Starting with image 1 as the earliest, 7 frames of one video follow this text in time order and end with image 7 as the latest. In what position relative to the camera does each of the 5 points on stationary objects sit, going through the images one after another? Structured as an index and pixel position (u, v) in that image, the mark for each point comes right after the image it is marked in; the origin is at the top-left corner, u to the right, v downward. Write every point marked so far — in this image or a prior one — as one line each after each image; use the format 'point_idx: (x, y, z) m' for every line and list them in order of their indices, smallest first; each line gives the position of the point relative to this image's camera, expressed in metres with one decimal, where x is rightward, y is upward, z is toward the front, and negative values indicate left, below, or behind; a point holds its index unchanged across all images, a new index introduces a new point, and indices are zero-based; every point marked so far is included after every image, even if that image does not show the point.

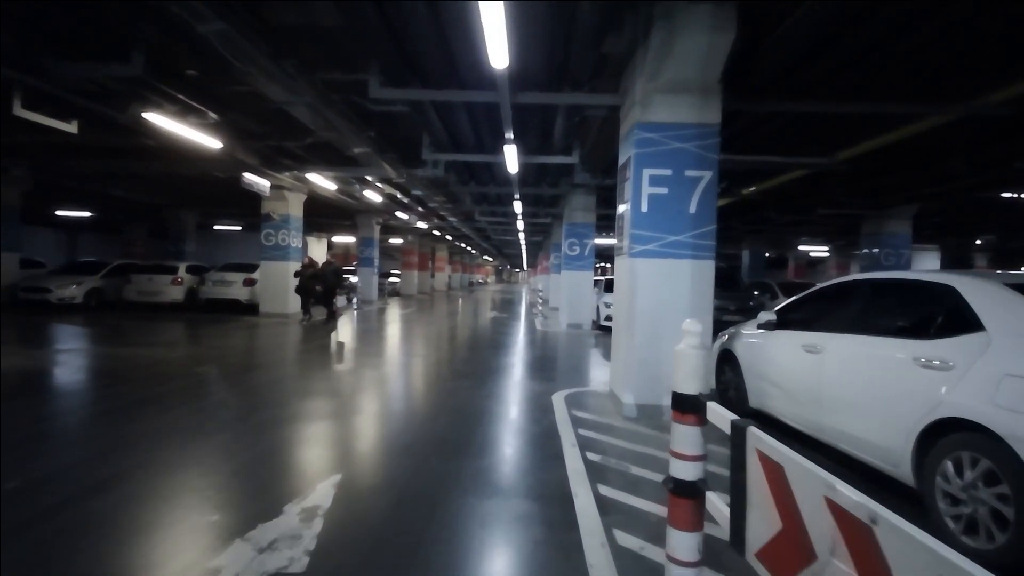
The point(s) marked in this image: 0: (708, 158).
0: (+2.6, +1.7, +7.1) m
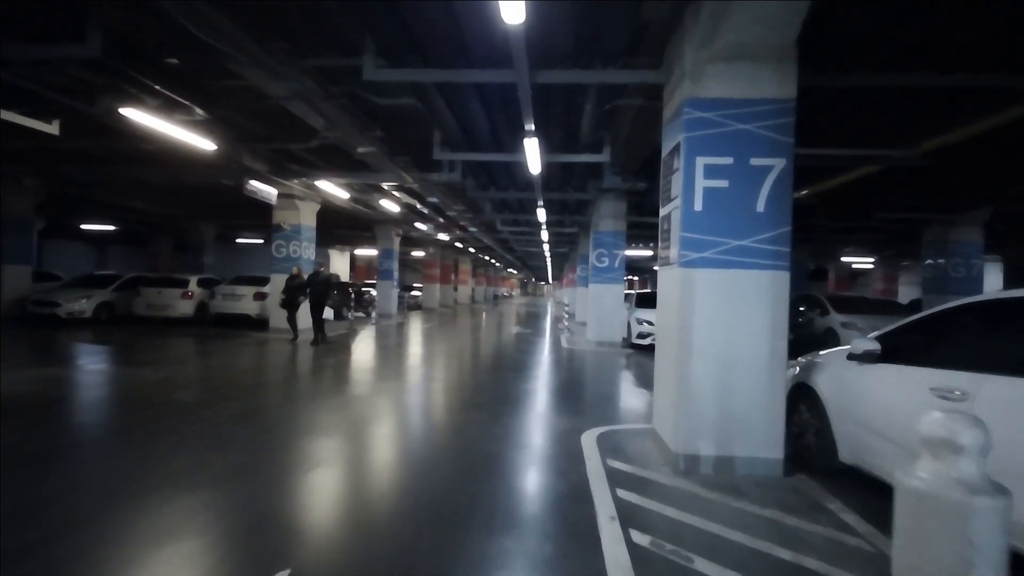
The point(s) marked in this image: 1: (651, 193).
0: (+2.8, +1.5, +5.6) m
1: (+4.2, +2.8, +16.5) m
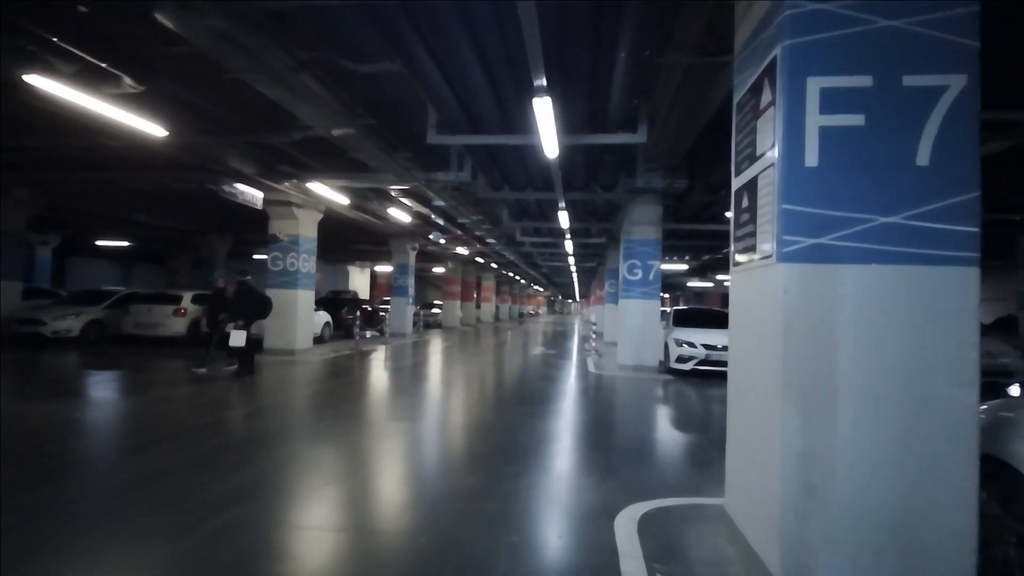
0: (+2.7, +1.5, +3.3) m
1: (+4.7, +2.4, +14.2) m
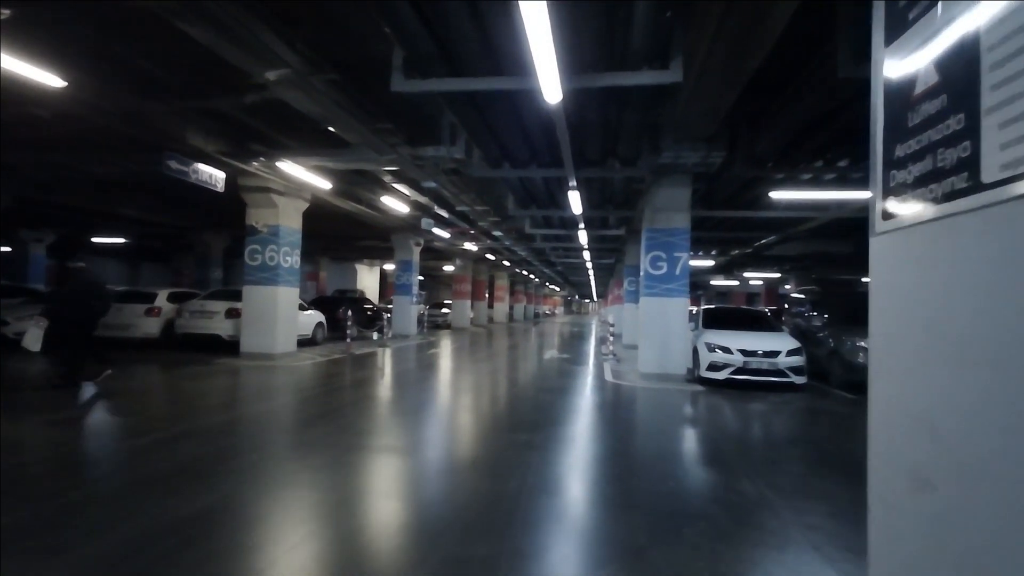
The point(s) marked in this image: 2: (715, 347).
0: (+2.4, +1.6, +1.2) m
1: (+4.7, +2.5, +11.9) m
2: (+4.9, -1.4, +13.1) m
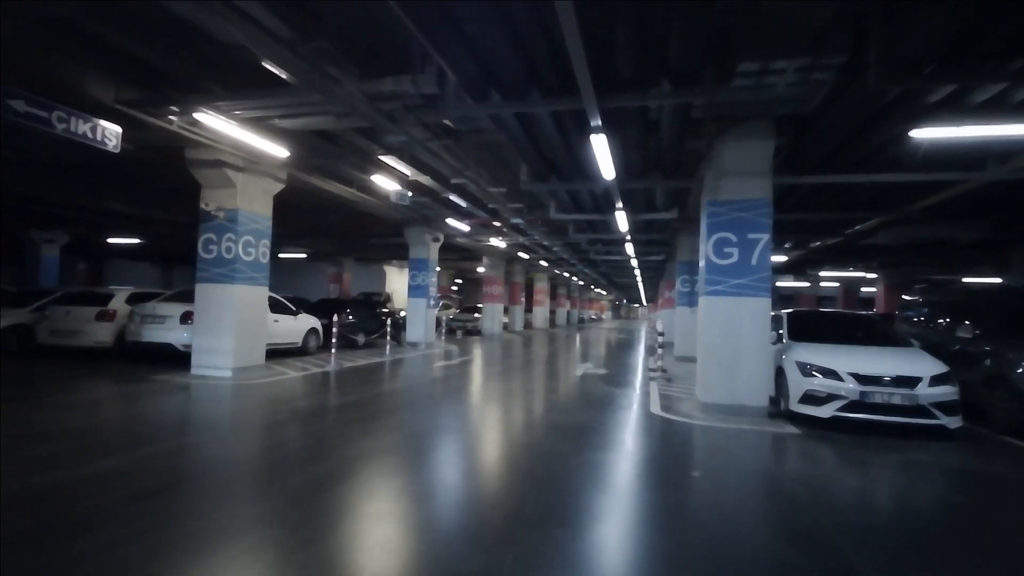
0: (+1.4, +1.8, -2.6) m
1: (+4.7, +2.6, +7.9) m
2: (+5.0, -1.4, +9.0) m
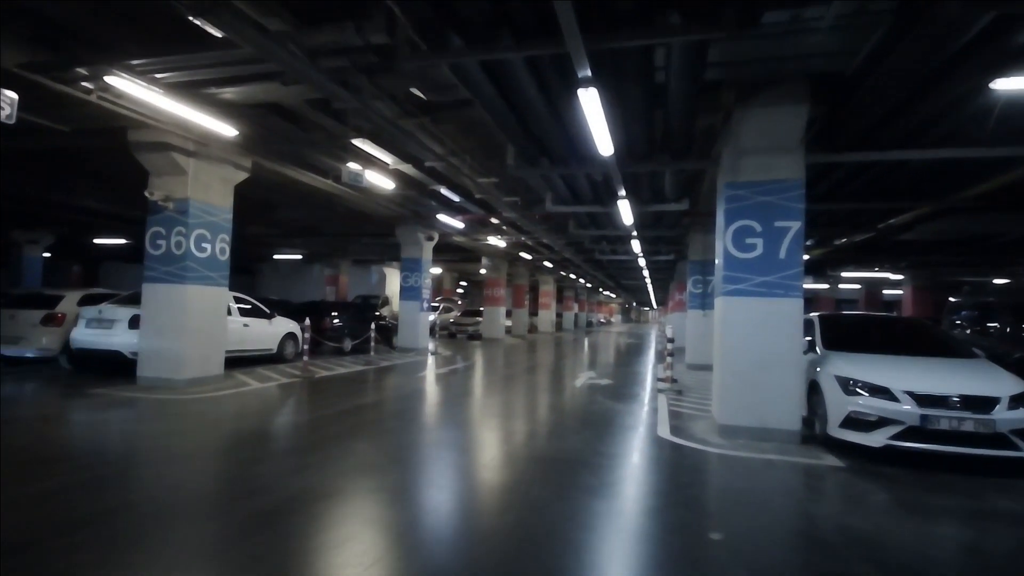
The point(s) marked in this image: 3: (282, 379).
0: (+0.9, +1.9, -4.2) m
1: (+4.3, +2.6, +6.2) m
2: (+4.7, -1.3, +7.3) m
3: (-6.1, -2.4, +14.4) m
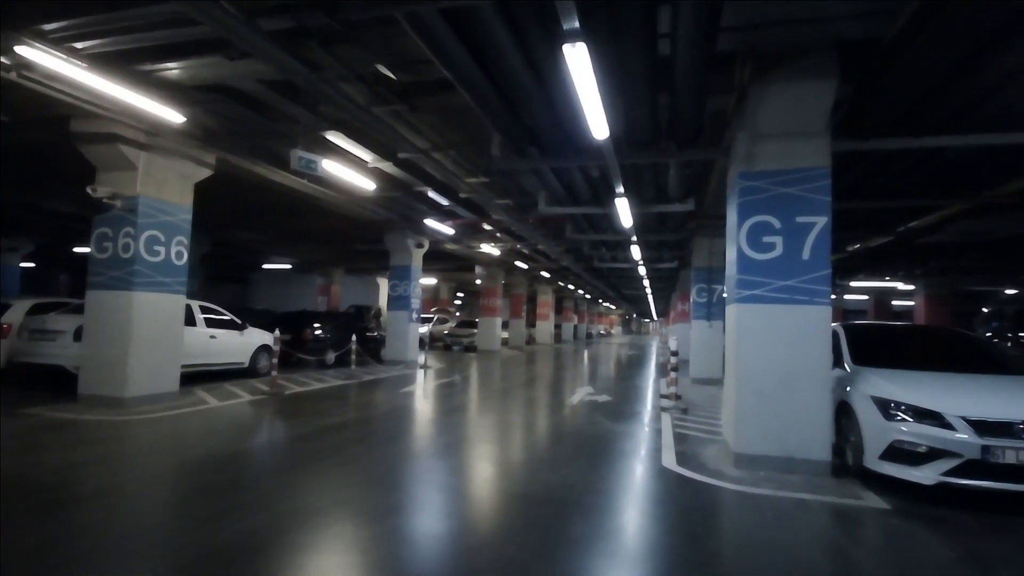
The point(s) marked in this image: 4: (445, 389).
0: (+0.6, +2.0, -5.3) m
1: (+4.1, +2.6, +5.1) m
2: (+4.4, -1.4, +6.1) m
3: (-6.3, -2.6, +13.2) m
4: (-2.2, -3.3, +17.4) m
